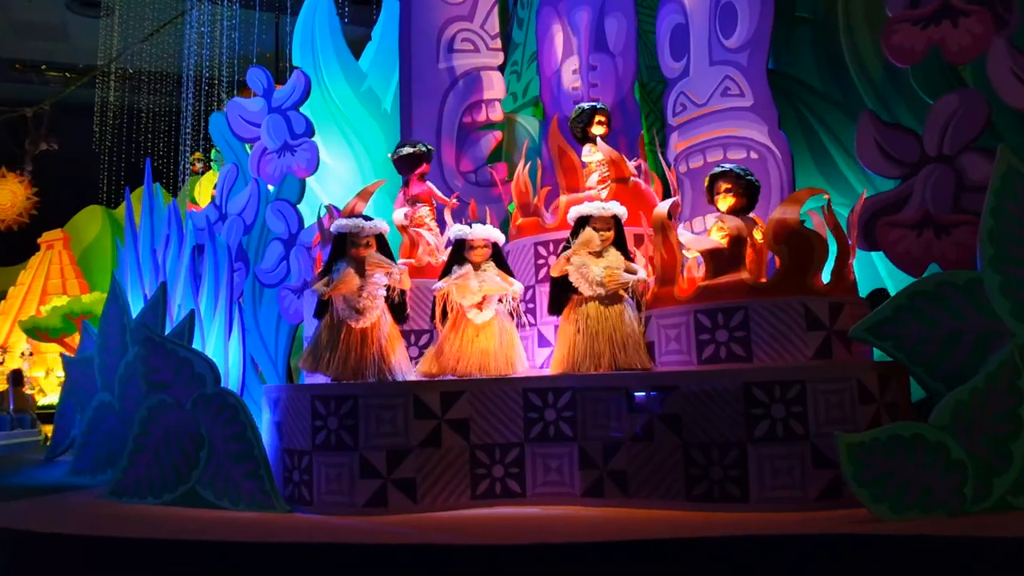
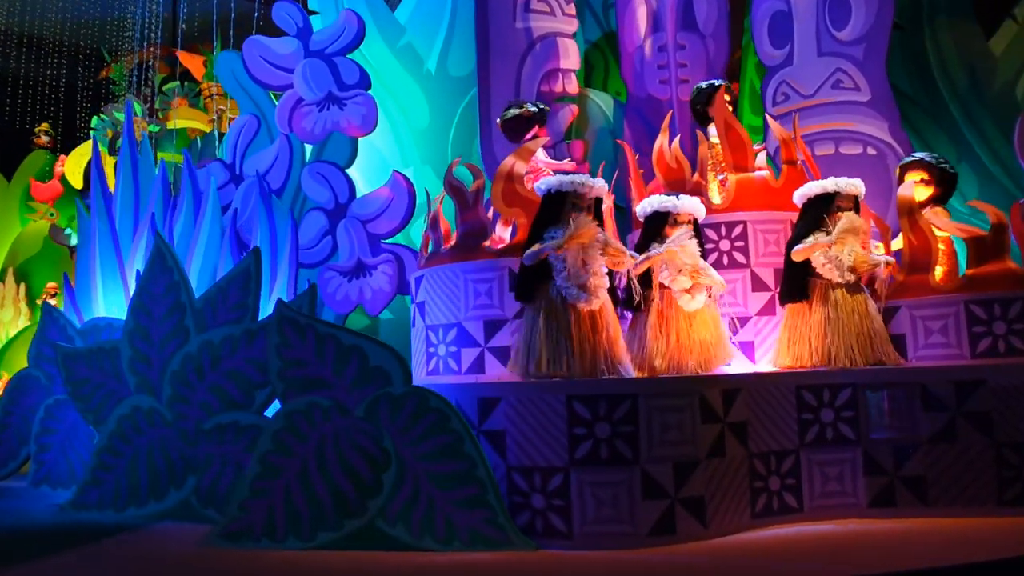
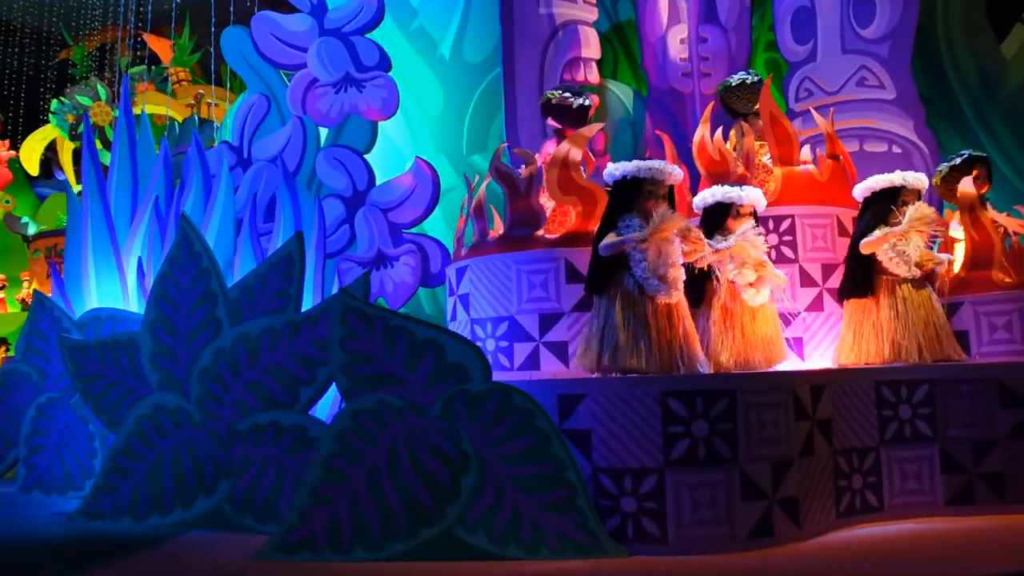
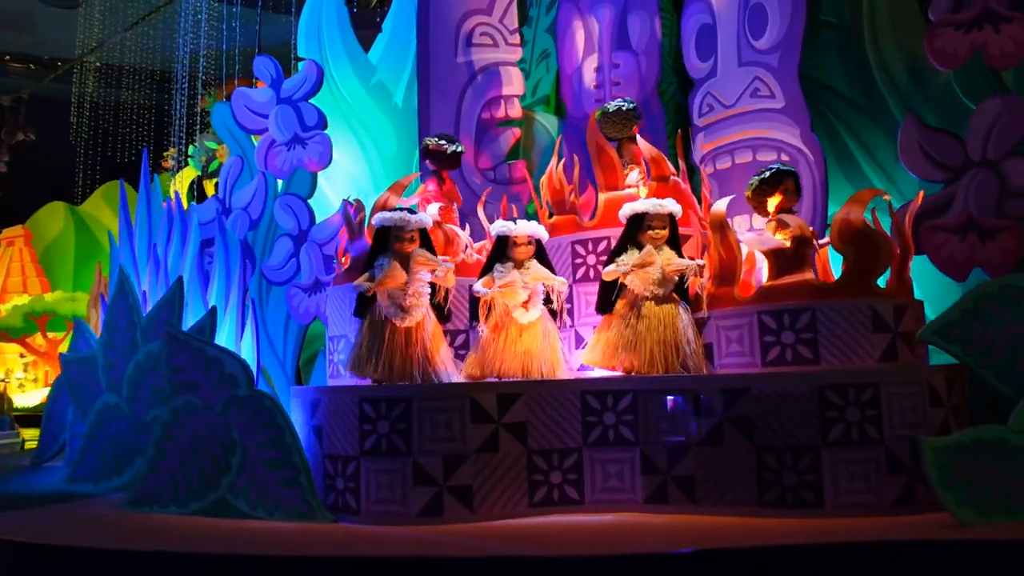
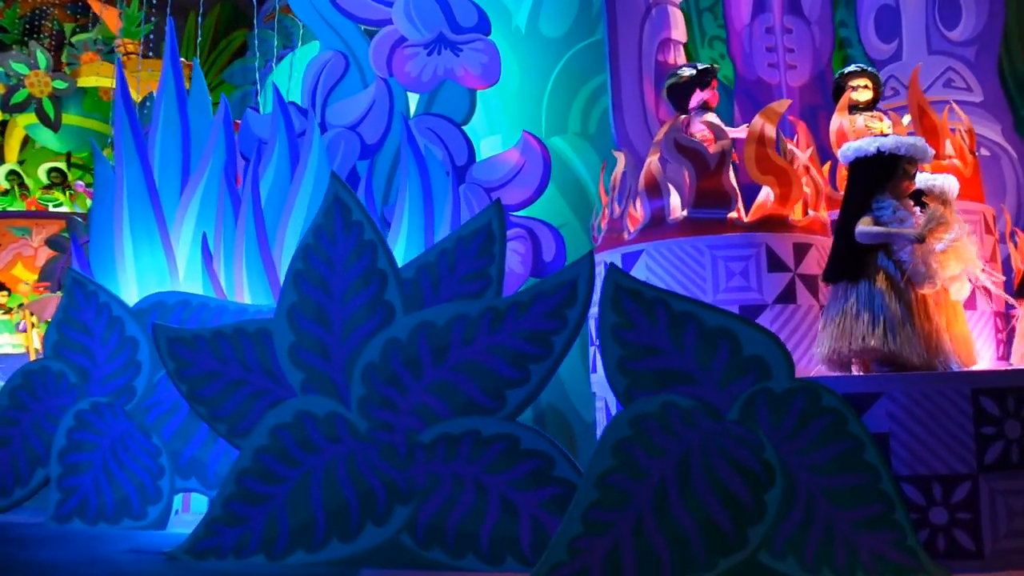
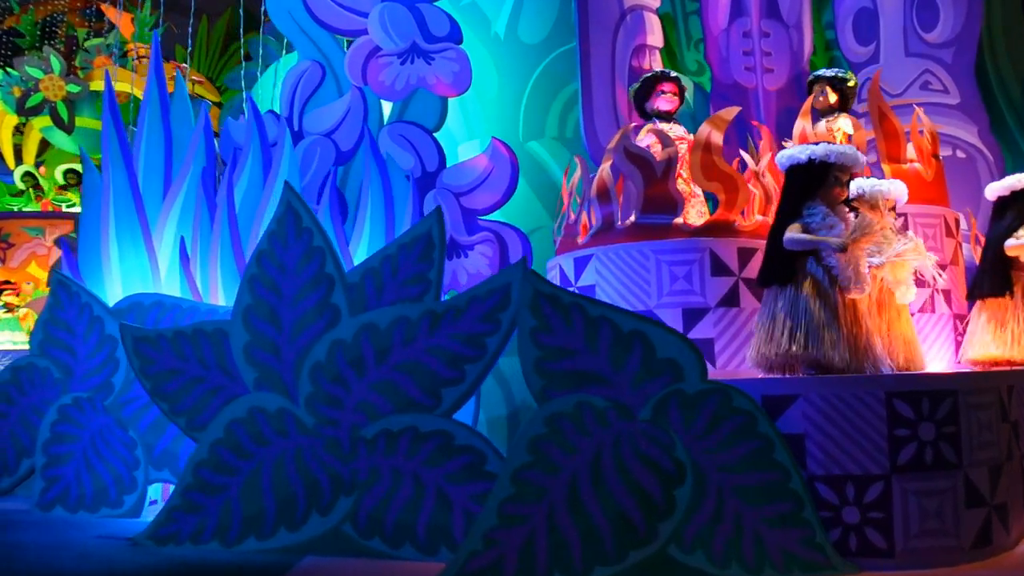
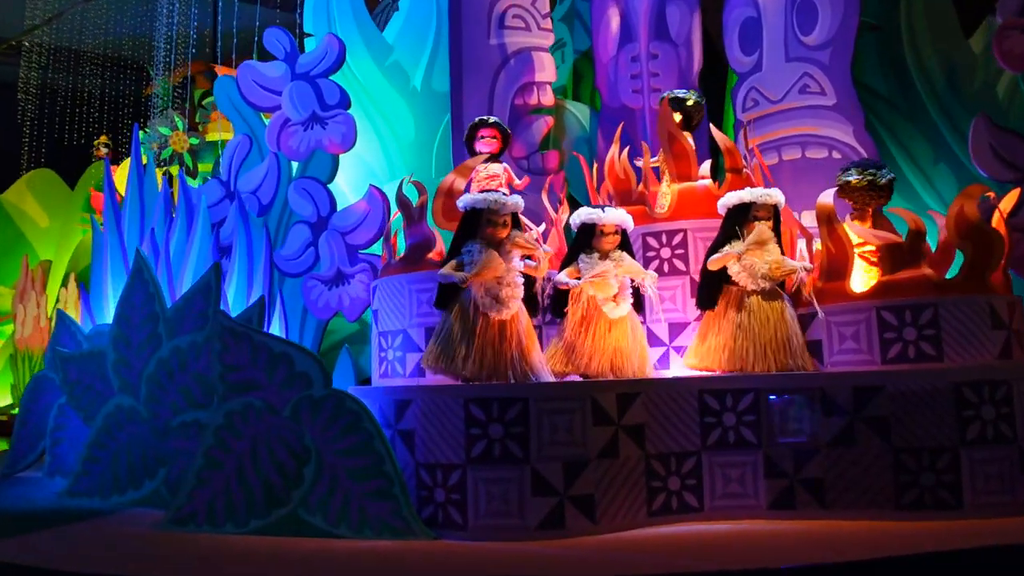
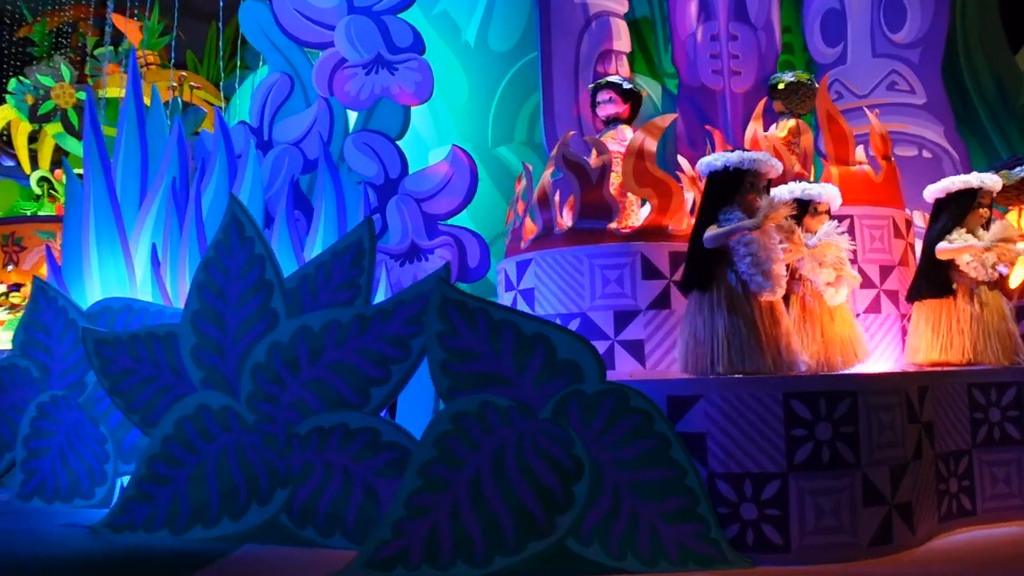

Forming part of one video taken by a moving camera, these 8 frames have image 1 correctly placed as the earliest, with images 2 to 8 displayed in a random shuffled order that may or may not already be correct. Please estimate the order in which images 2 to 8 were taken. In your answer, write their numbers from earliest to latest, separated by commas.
4, 7, 2, 3, 8, 6, 5
